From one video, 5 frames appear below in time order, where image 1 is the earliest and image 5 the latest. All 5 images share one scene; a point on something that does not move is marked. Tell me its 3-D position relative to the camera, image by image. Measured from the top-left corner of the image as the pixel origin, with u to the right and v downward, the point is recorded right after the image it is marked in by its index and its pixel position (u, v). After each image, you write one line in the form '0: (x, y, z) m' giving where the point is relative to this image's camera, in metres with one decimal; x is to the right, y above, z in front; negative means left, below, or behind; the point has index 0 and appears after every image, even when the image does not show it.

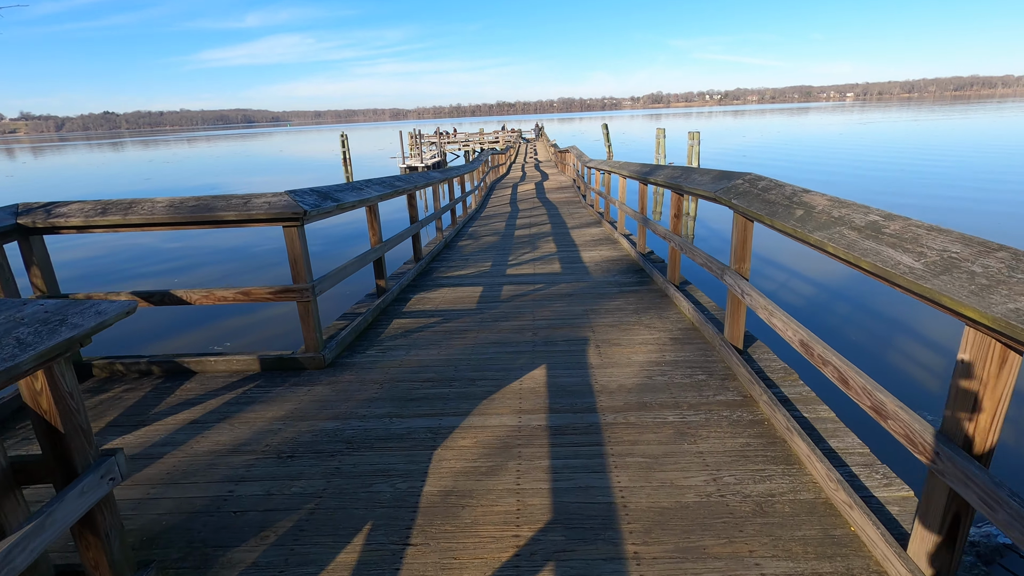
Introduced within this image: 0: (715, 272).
0: (+1.1, +0.1, +2.7) m
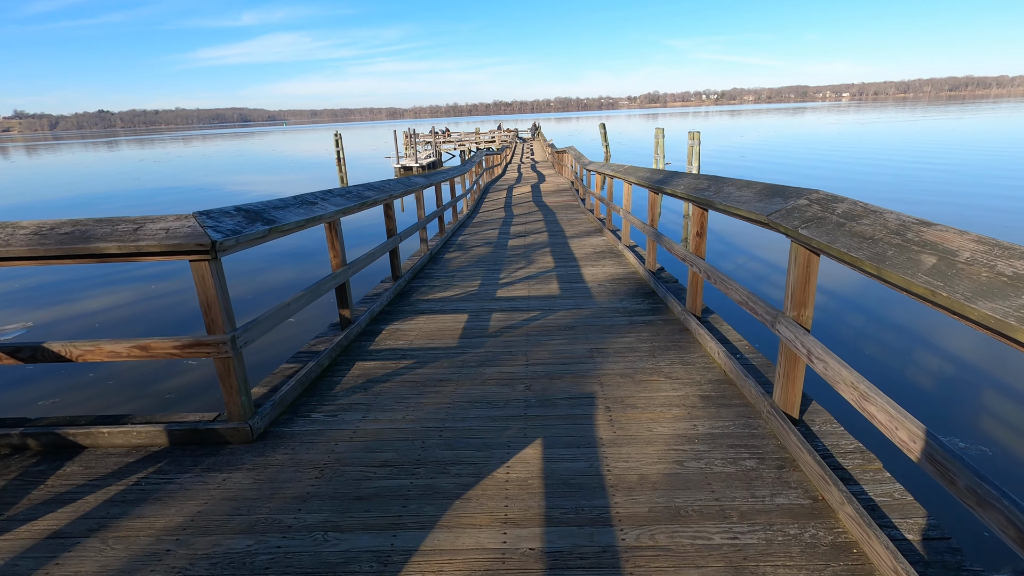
0: (+1.0, -0.1, +2.1) m
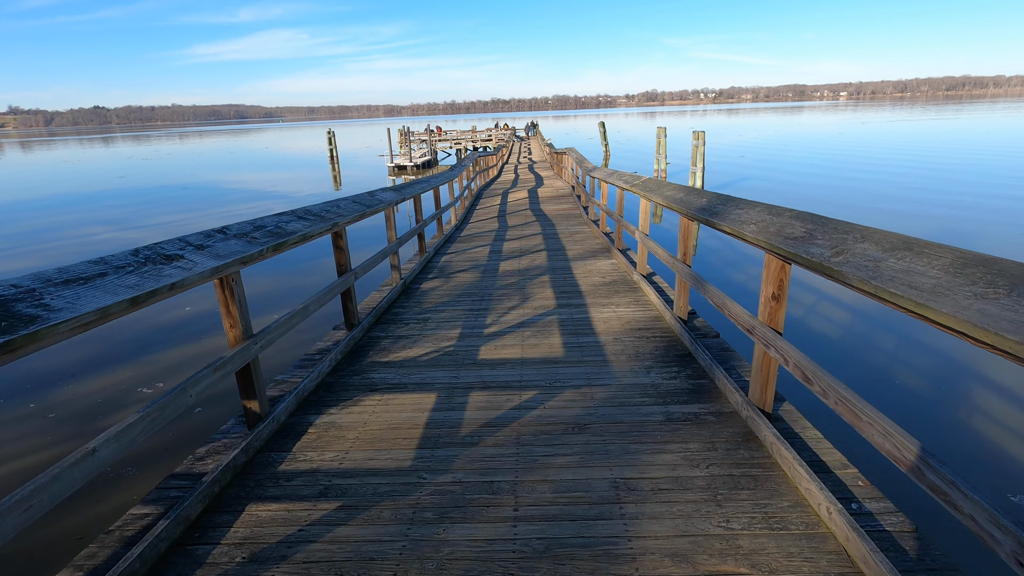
0: (+0.9, -0.5, +1.1) m
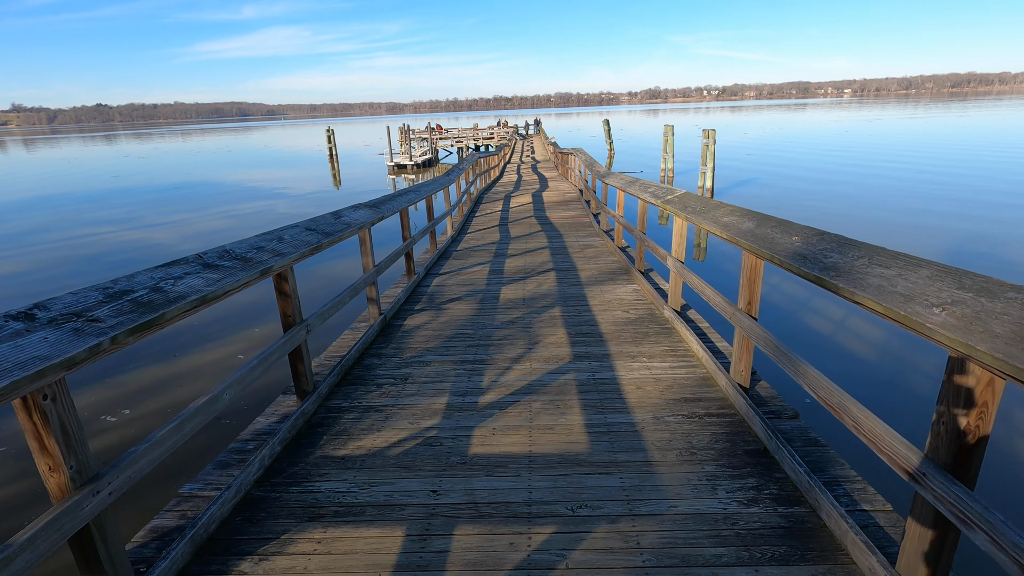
0: (+0.9, -0.8, +0.2) m
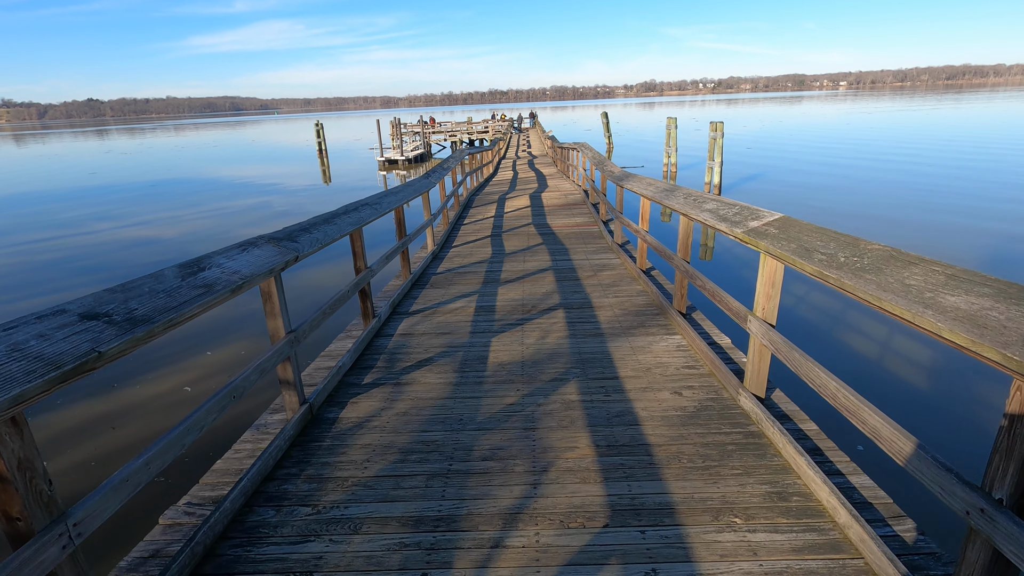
0: (+0.9, -1.1, -1.1) m
